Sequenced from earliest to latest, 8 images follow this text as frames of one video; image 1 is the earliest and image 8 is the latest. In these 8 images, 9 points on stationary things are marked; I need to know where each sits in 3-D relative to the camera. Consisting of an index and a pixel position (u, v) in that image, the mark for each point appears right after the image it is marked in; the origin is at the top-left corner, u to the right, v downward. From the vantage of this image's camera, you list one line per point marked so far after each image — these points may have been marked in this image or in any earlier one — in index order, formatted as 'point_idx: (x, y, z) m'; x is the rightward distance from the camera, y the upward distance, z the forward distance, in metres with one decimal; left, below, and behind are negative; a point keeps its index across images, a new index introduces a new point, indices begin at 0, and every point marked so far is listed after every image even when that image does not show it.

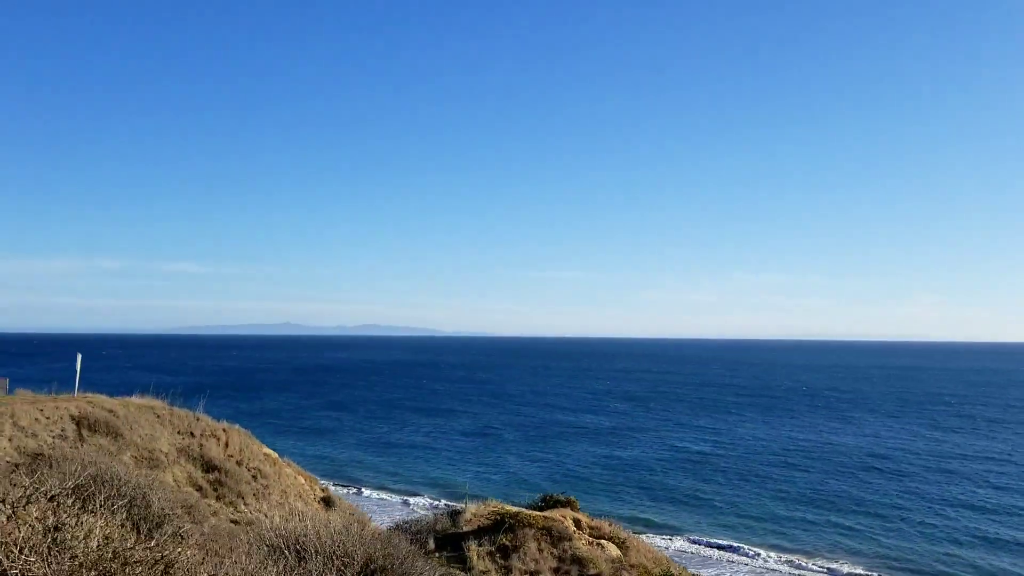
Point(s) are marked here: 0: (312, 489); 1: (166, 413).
0: (-5.0, -5.0, +16.0) m
1: (-8.0, -2.9, +15.0) m
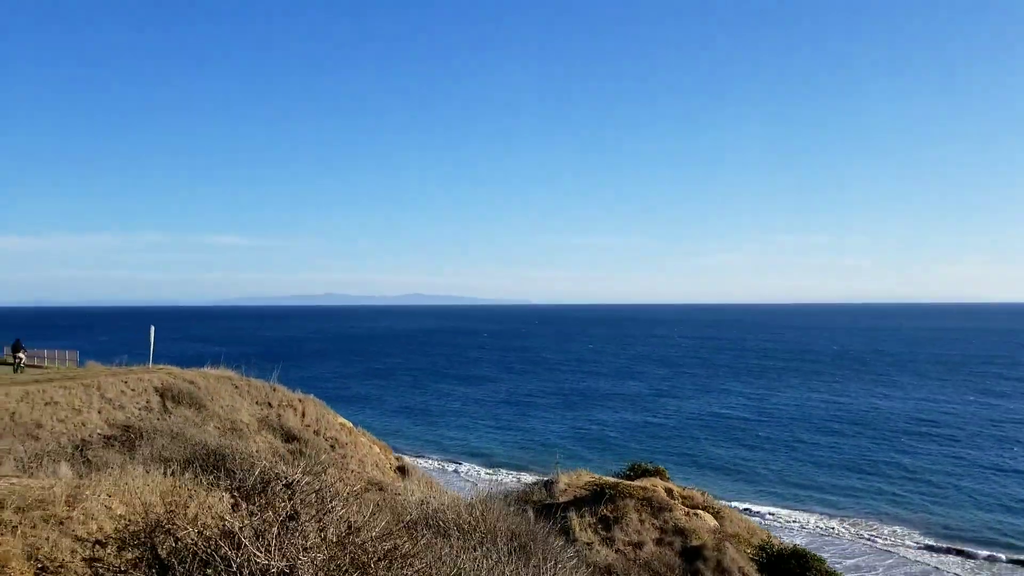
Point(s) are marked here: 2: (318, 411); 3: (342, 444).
0: (-3.2, -4.2, +16.1) m
1: (-6.3, -2.2, +15.2) m
2: (-4.8, -3.0, +15.9) m
3: (-4.1, -3.7, +15.4) m
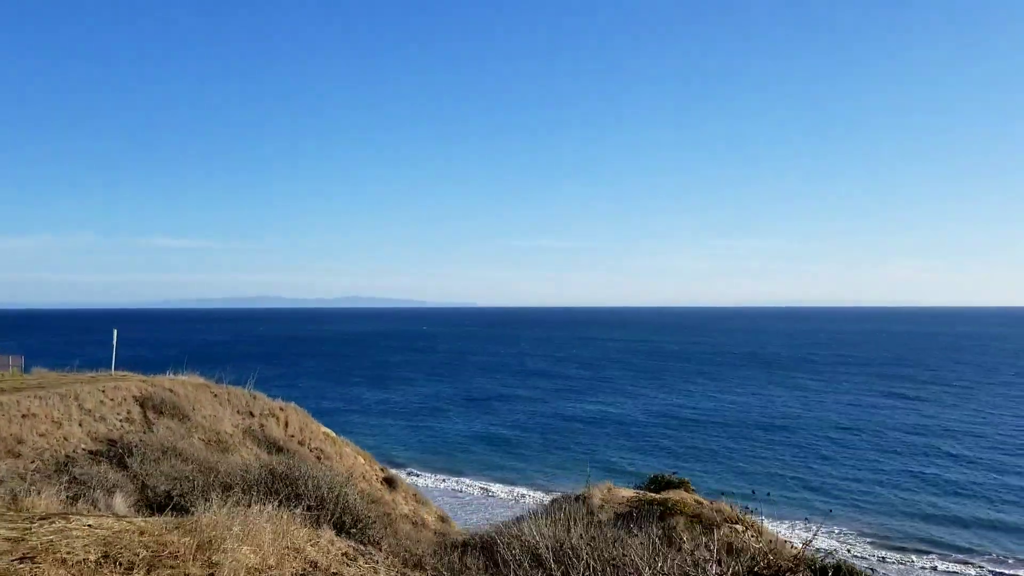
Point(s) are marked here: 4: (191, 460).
0: (-3.4, -4.3, +15.5) m
1: (-6.4, -2.3, +14.3) m
2: (-4.9, -3.1, +15.1) m
3: (-4.2, -3.8, +14.7) m
4: (-5.3, -3.0, +10.8) m
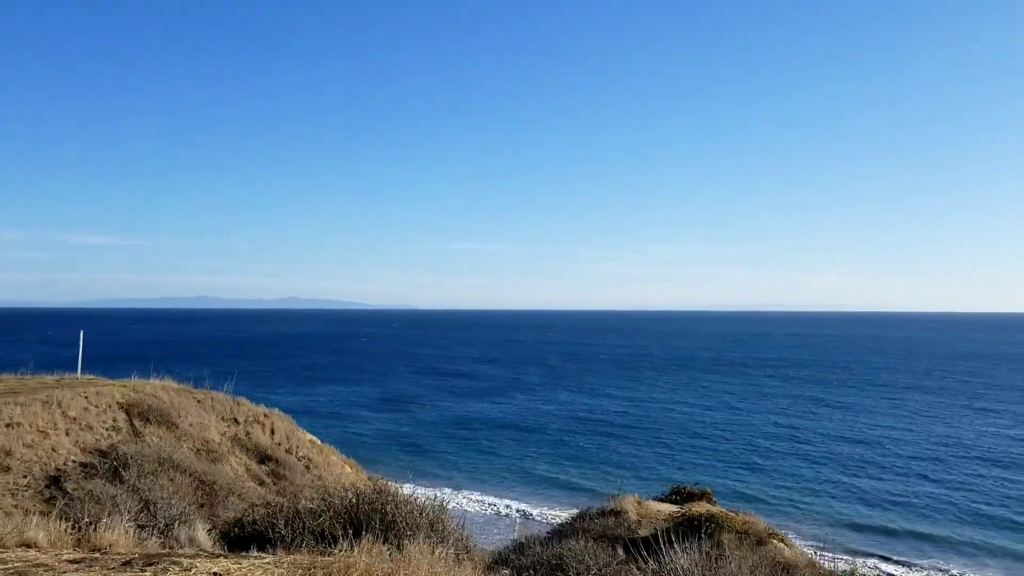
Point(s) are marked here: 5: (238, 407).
0: (-3.6, -4.4, +15.1) m
1: (-6.5, -2.3, +13.7) m
2: (-5.1, -3.2, +14.7) m
3: (-4.3, -3.9, +14.3) m
4: (-5.1, -3.0, +10.3) m
5: (-6.0, -2.6, +14.1) m
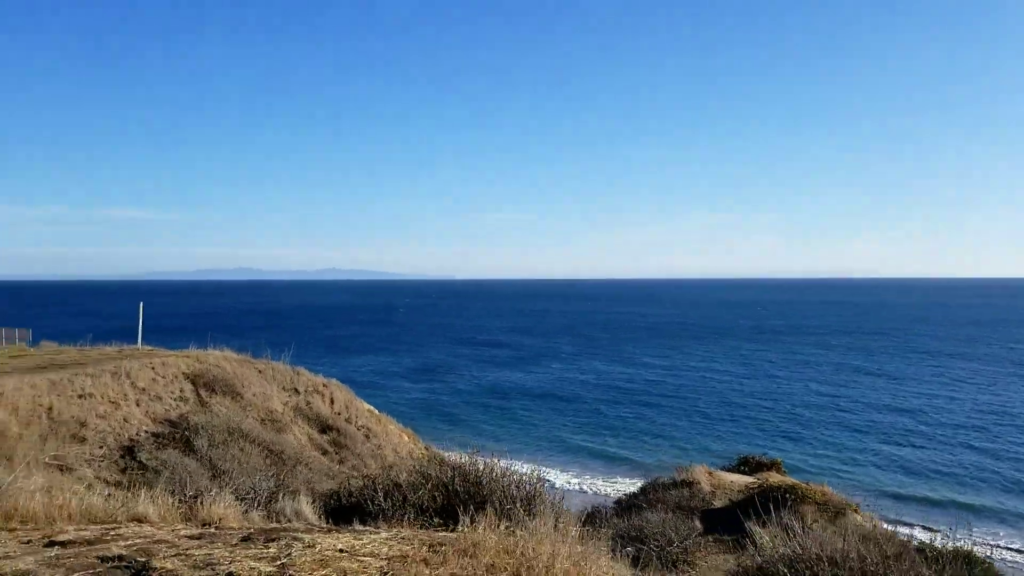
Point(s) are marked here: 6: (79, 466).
0: (-2.2, -3.7, +15.0) m
1: (-5.2, -1.7, +13.6) m
2: (-3.7, -2.4, +14.6) m
3: (-3.0, -3.2, +14.2) m
4: (-4.0, -2.5, +10.2) m
5: (-4.6, -1.9, +14.0) m
6: (-5.3, -2.2, +7.9) m
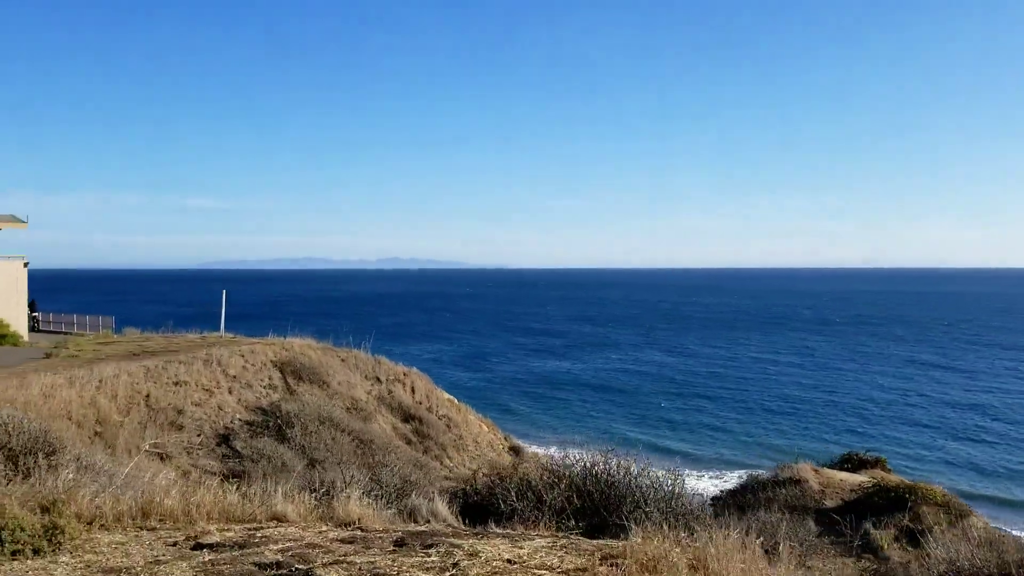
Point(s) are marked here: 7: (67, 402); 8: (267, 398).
0: (-0.4, -3.4, +14.6) m
1: (-3.4, -1.4, +13.4) m
2: (-1.9, -2.2, +14.3) m
3: (-1.2, -2.9, +13.8) m
4: (-2.5, -2.3, +9.9) m
5: (-2.8, -1.6, +13.7) m
6: (-4.0, -2.0, +7.7) m
7: (-5.2, -1.4, +7.6) m
8: (-3.8, -1.7, +10.1) m
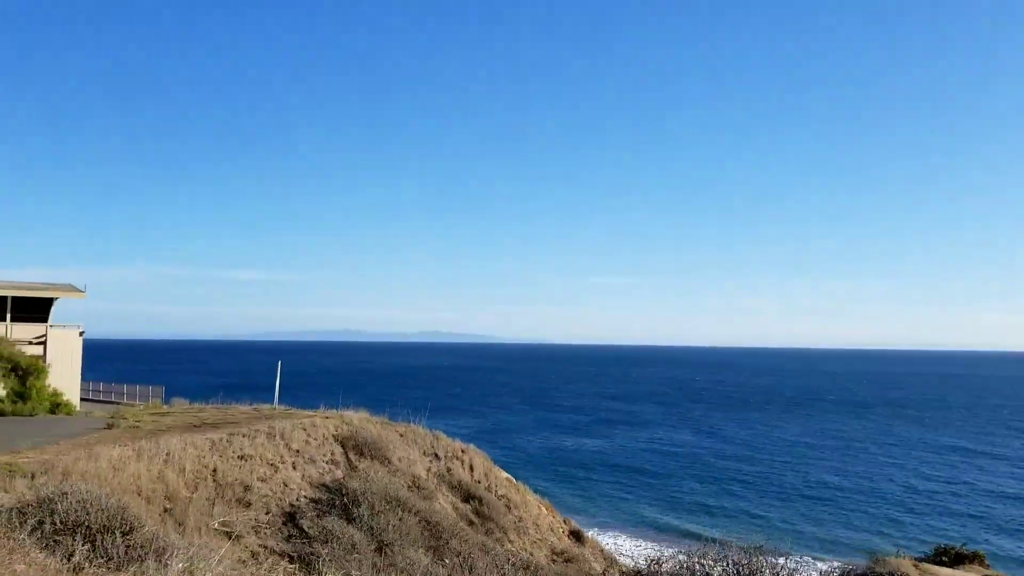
0: (+0.9, -5.0, +13.8) m
1: (-2.1, -2.8, +12.9) m
2: (-0.6, -3.7, +13.6) m
3: (+0.1, -4.4, +13.1) m
4: (-1.4, -3.3, +9.3) m
5: (-1.5, -3.1, +13.2) m
6: (-3.0, -2.8, +7.3) m
7: (-4.2, -2.1, +7.2) m
8: (-2.7, -2.8, +9.6) m
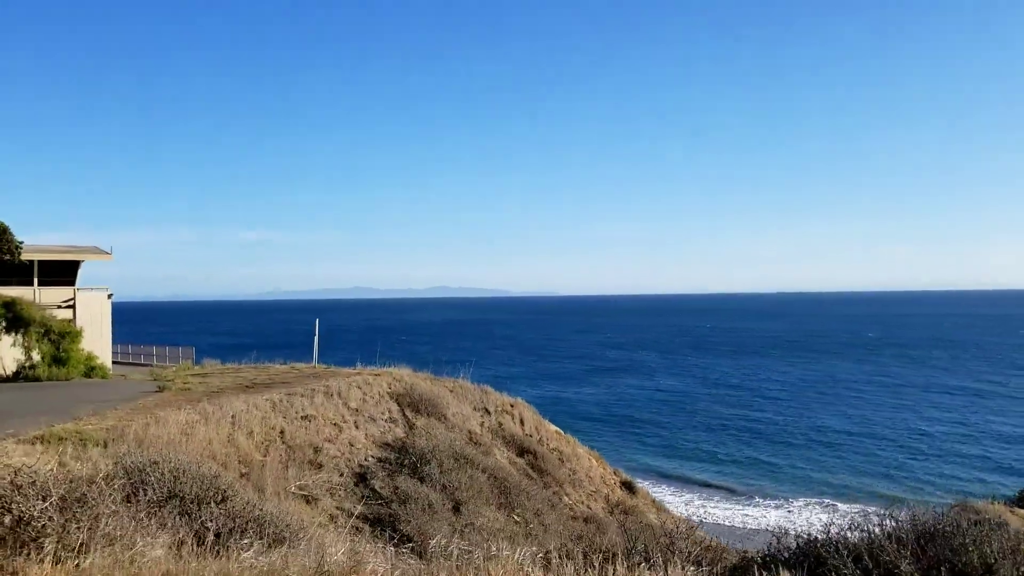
0: (+2.0, -3.9, +13.6) m
1: (-1.1, -1.9, +12.7) m
2: (+0.4, -2.7, +13.4) m
3: (+1.1, -3.4, +12.9) m
4: (-0.4, -2.6, +9.1) m
5: (-0.5, -2.2, +13.0) m
6: (-2.0, -2.3, +7.0) m
7: (-3.3, -1.6, +6.9) m
8: (-1.7, -2.1, +9.3) m
